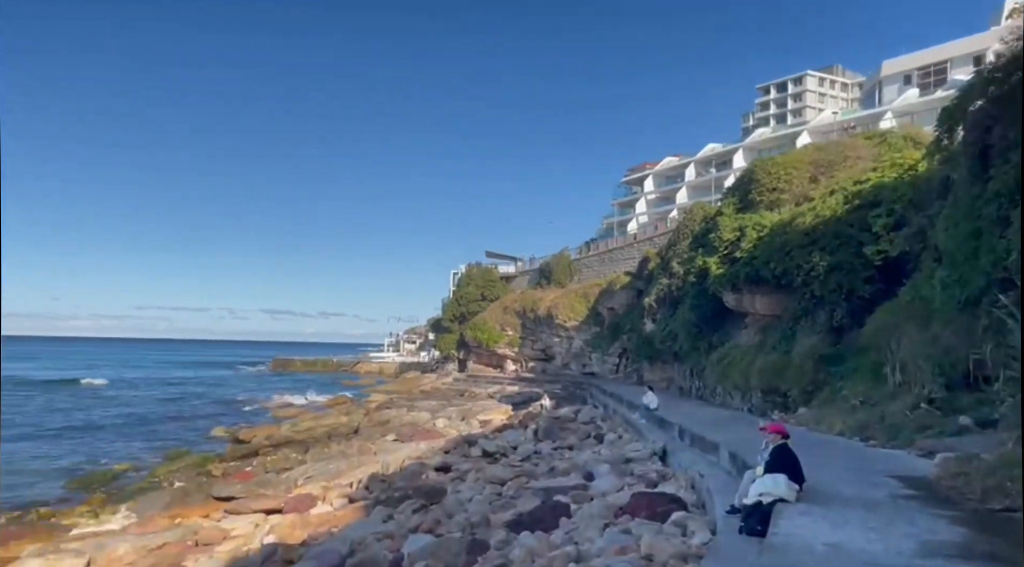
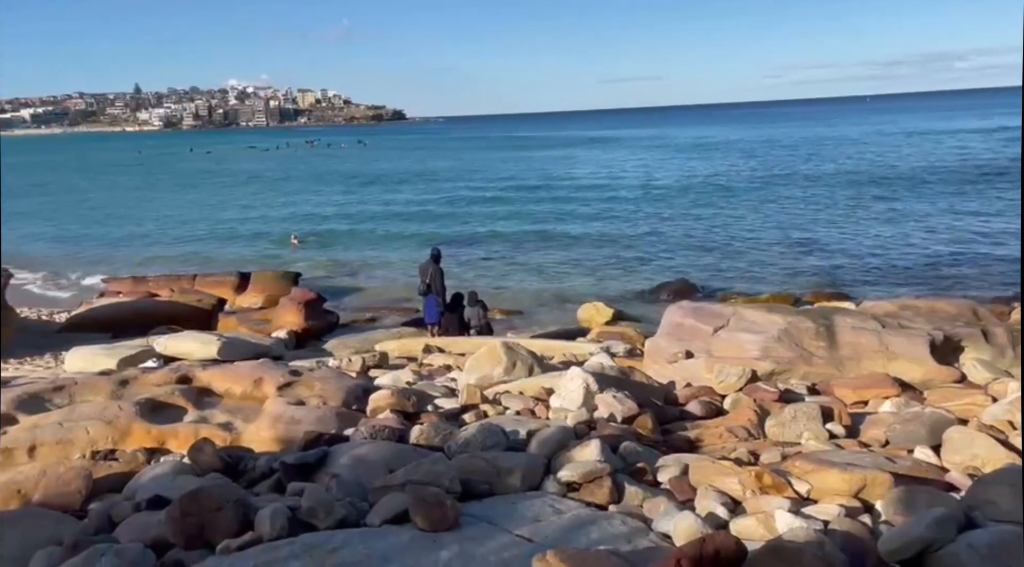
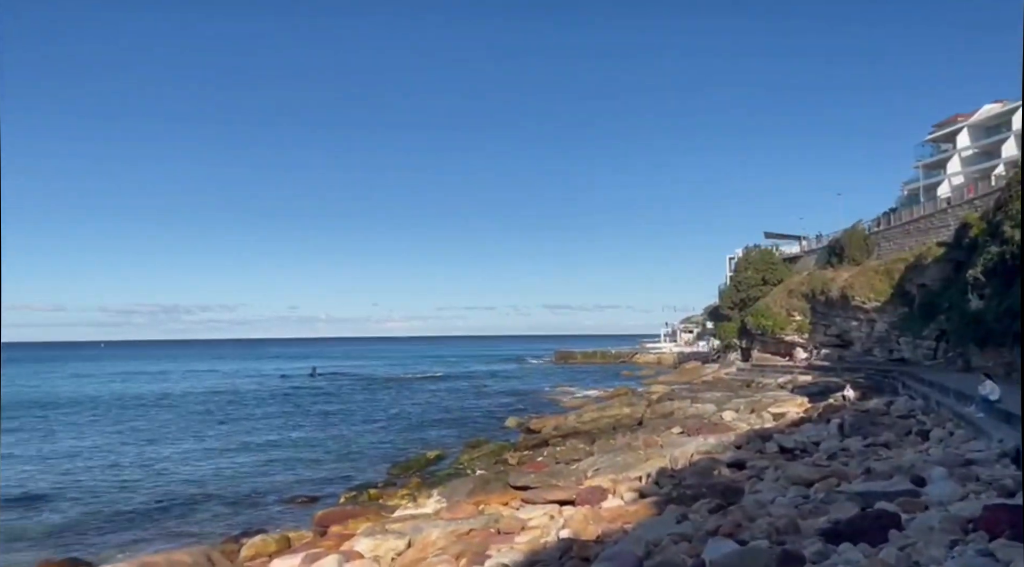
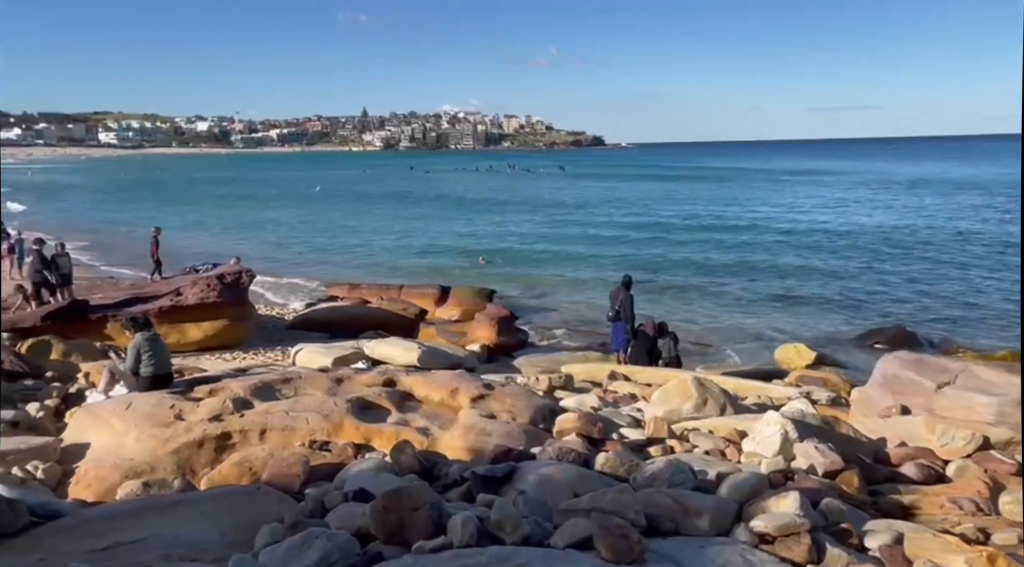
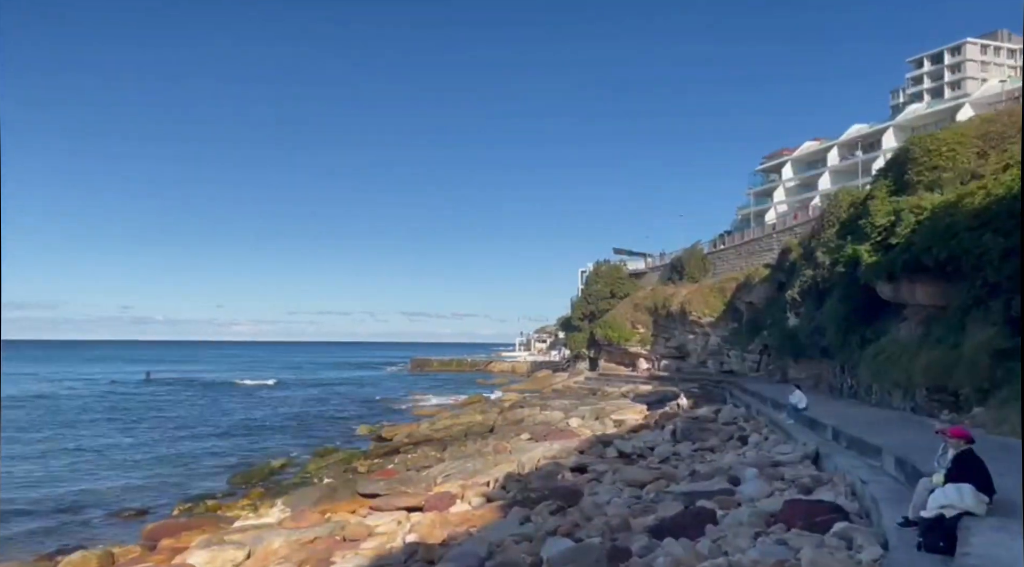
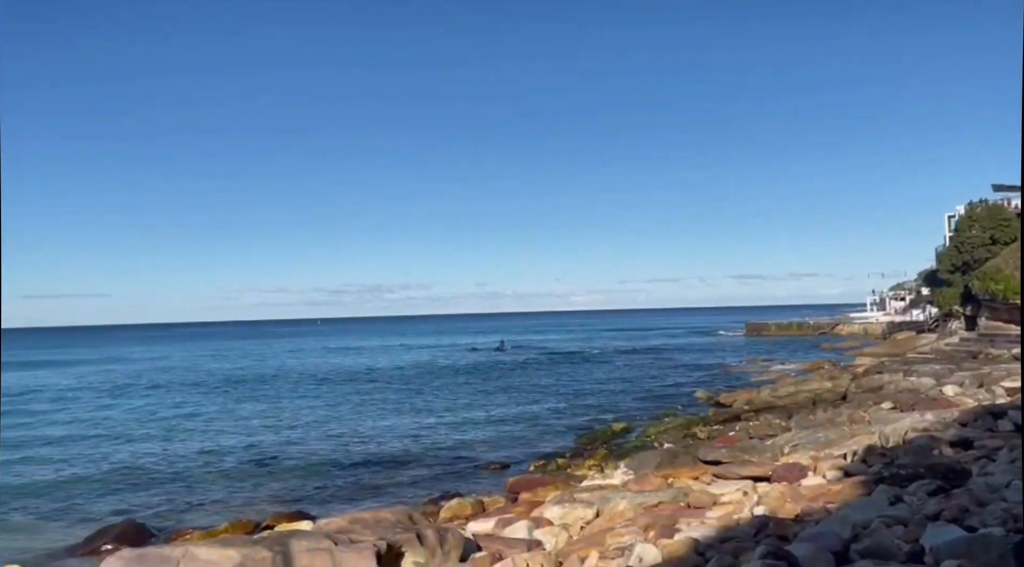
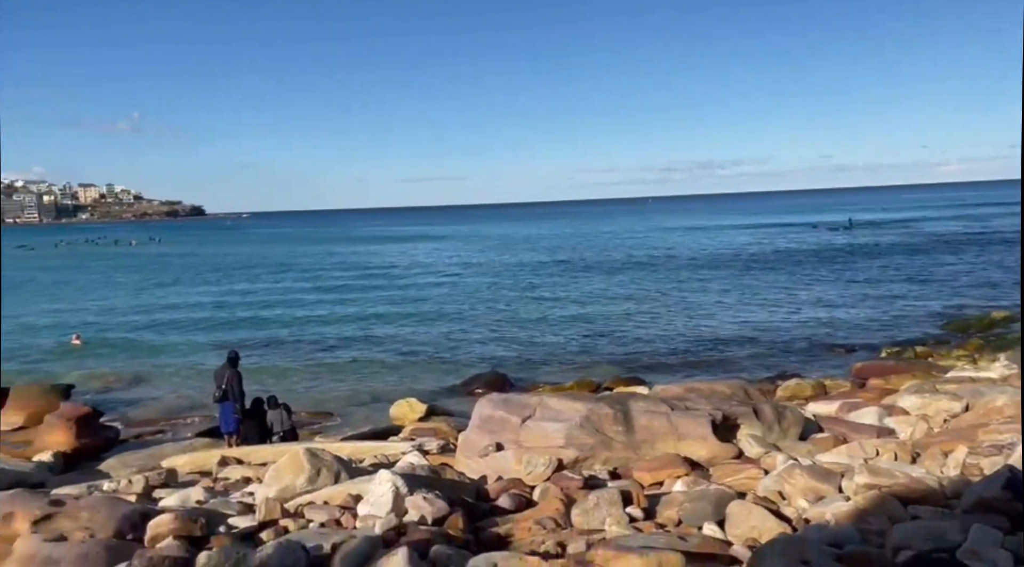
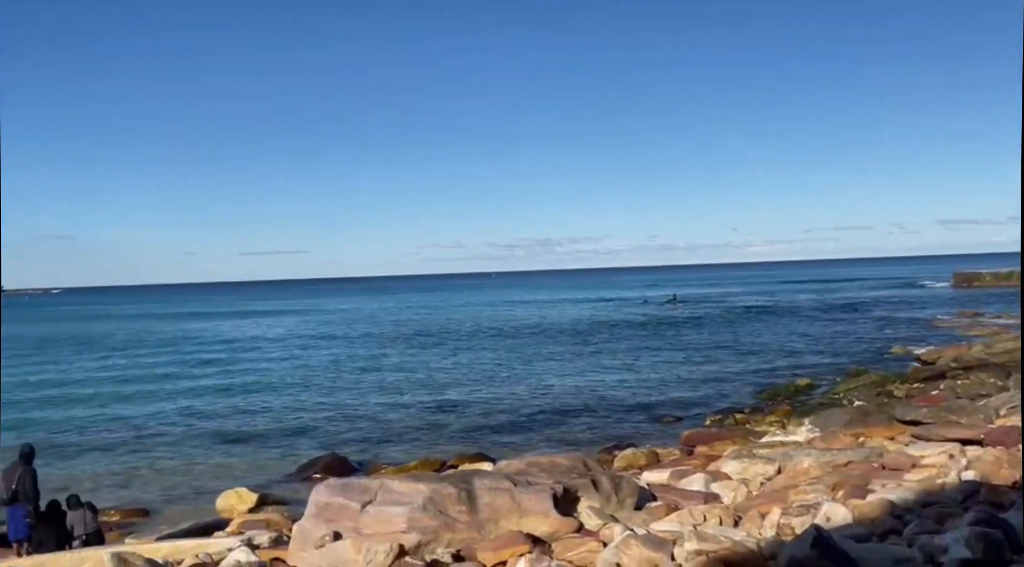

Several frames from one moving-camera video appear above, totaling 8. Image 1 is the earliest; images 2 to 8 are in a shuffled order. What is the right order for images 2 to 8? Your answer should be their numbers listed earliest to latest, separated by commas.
5, 3, 6, 8, 7, 2, 4
